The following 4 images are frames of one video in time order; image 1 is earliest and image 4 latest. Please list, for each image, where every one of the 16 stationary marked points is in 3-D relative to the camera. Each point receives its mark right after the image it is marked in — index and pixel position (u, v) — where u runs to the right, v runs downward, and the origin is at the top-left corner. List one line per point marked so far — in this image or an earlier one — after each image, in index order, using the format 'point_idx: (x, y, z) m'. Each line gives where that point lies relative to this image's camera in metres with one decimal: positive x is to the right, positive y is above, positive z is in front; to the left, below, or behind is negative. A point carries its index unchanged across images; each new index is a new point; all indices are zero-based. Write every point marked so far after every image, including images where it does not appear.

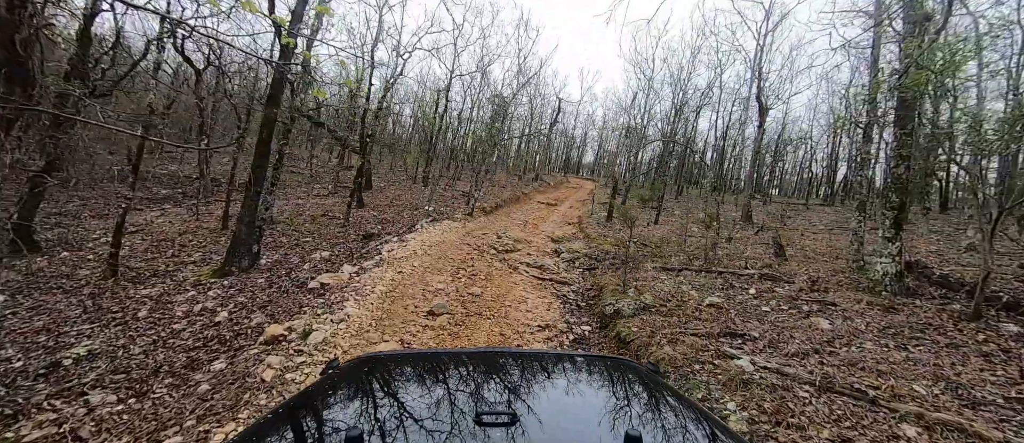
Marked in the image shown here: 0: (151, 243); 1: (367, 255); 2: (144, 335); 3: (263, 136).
0: (-9.6, -0.6, +8.4) m
1: (-3.9, -0.9, +8.5) m
2: (-5.6, -1.7, +4.8) m
3: (-5.8, +2.0, +7.4) m
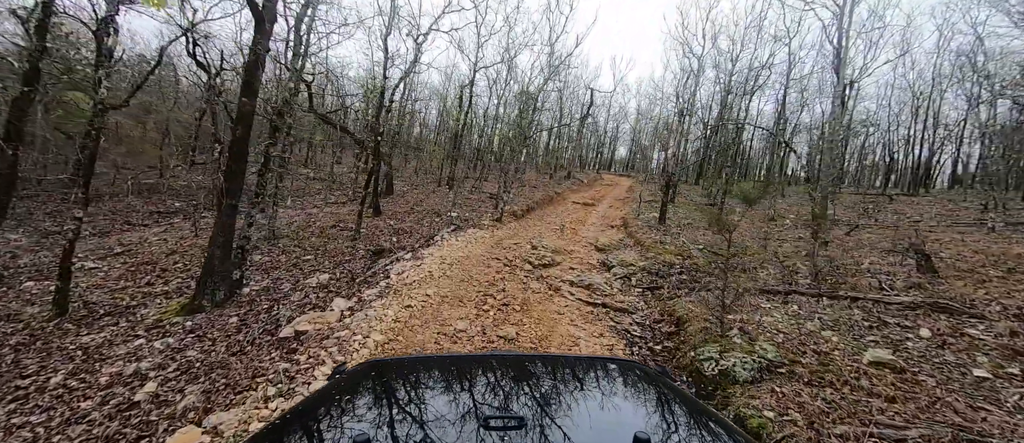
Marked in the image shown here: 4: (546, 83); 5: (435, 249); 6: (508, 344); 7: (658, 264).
0: (-8.7, -1.1, +7.2) m
1: (-3.0, -1.2, +6.8) m
2: (-5.0, -2.1, +3.3) m
3: (-5.1, +1.6, +5.9) m
4: (+1.9, +7.9, +18.0) m
5: (-2.1, -0.7, +8.6) m
6: (-0.1, -2.0, +5.0) m
7: (+4.2, -1.2, +9.1) m
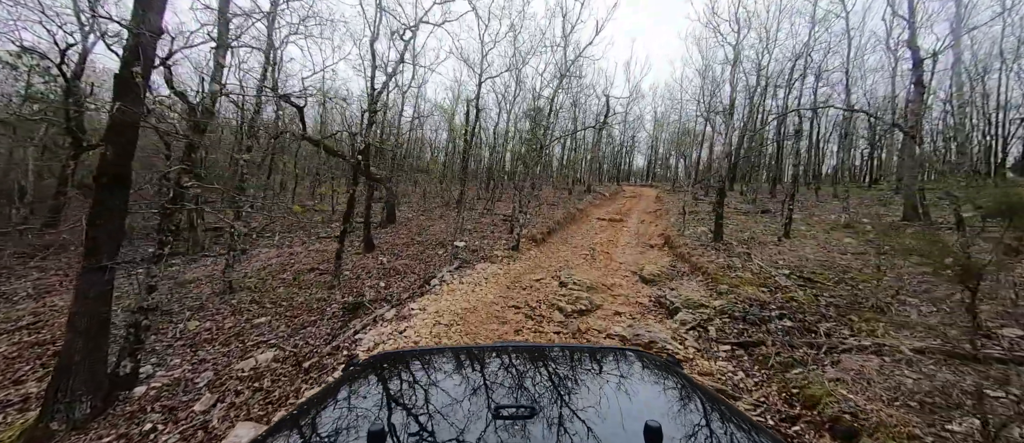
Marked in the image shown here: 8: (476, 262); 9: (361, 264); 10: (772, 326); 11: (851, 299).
0: (-8.3, -2.2, +5.3) m
1: (-2.6, -2.0, +4.6) m
2: (-4.8, -2.8, +1.1) m
3: (-4.9, +0.8, +3.9) m
4: (+2.4, +6.8, +16.1) m
5: (-1.7, -1.5, +6.3) m
6: (+0.3, -2.4, +2.6) m
7: (+4.7, -1.7, +6.5) m
8: (-1.0, -1.1, +8.9) m
9: (-4.4, -1.3, +9.2) m
10: (+4.6, -1.9, +5.7) m
11: (+6.7, -1.5, +6.3) m
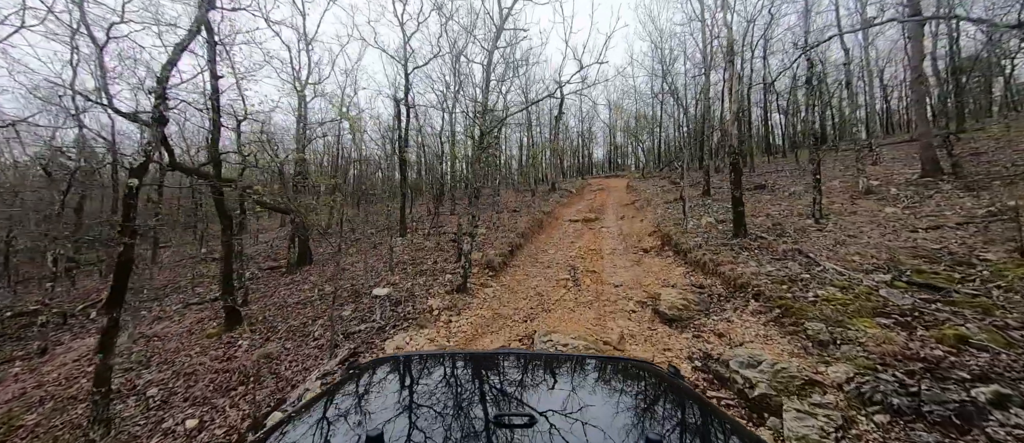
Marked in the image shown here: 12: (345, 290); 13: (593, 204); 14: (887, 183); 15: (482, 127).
0: (-8.7, -3.8, +1.0) m
1: (-3.1, -2.8, +0.9) m
2: (-4.8, -3.8, -2.8) m
3: (-5.7, -0.3, 0.0) m
4: (-0.4, +6.3, +12.9) m
5: (-2.4, -2.3, +2.7) m
6: (0.0, -2.8, -0.8) m
7: (+3.9, -1.5, +3.4) m
8: (-2.0, -1.8, +5.4) m
9: (-5.4, -2.4, +5.3) m
10: (+4.0, -1.7, +2.6) m
11: (+5.9, -1.1, +3.4) m
12: (-4.1, -1.7, +8.0) m
13: (+4.9, +1.0, +18.6) m
14: (+13.7, +1.4, +11.4) m
15: (-0.9, +3.4, +11.2) m
